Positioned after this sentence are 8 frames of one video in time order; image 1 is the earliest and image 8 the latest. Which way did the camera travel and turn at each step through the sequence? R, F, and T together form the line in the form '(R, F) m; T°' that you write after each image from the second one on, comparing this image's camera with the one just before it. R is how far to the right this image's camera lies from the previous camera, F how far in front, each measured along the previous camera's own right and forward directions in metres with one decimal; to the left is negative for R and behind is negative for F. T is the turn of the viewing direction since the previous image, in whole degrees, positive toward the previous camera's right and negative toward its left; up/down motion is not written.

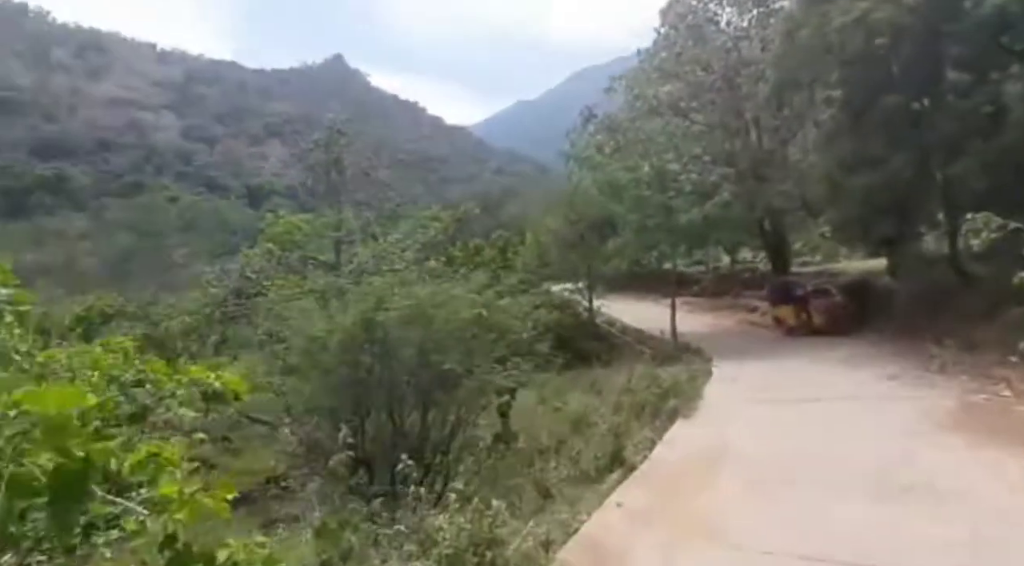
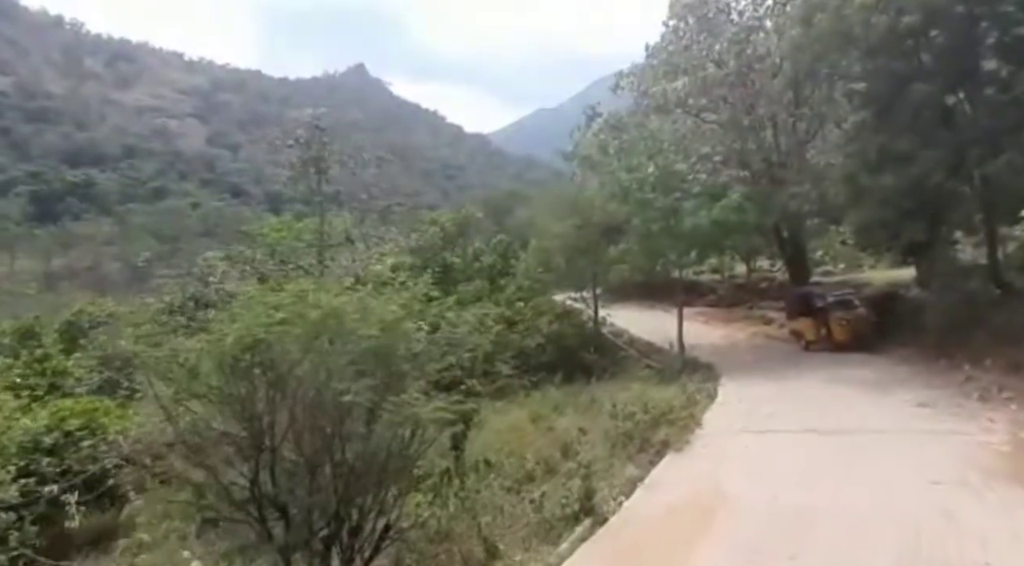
(+0.6, +1.1) m; -2°
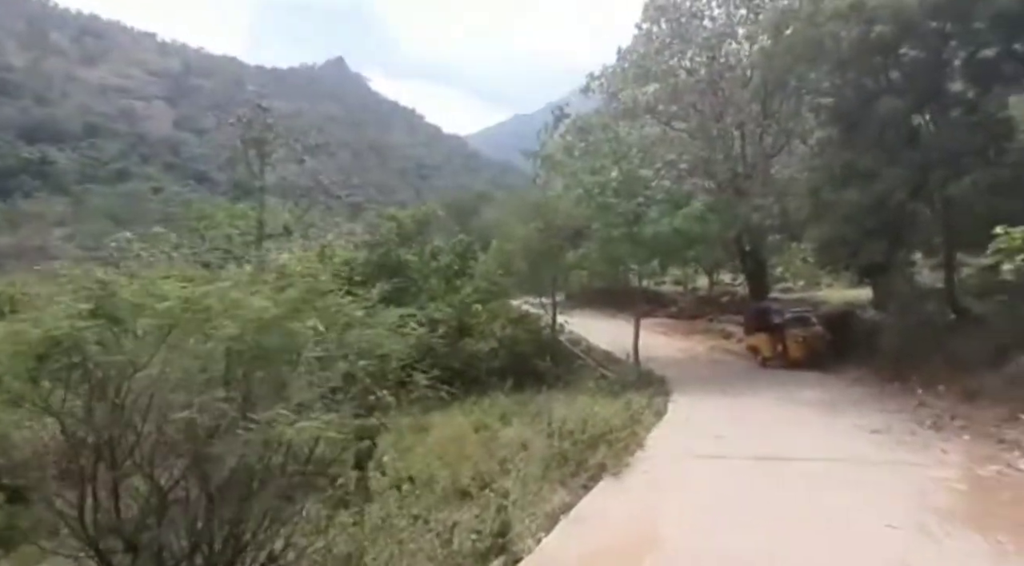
(+0.3, +0.6) m; +3°
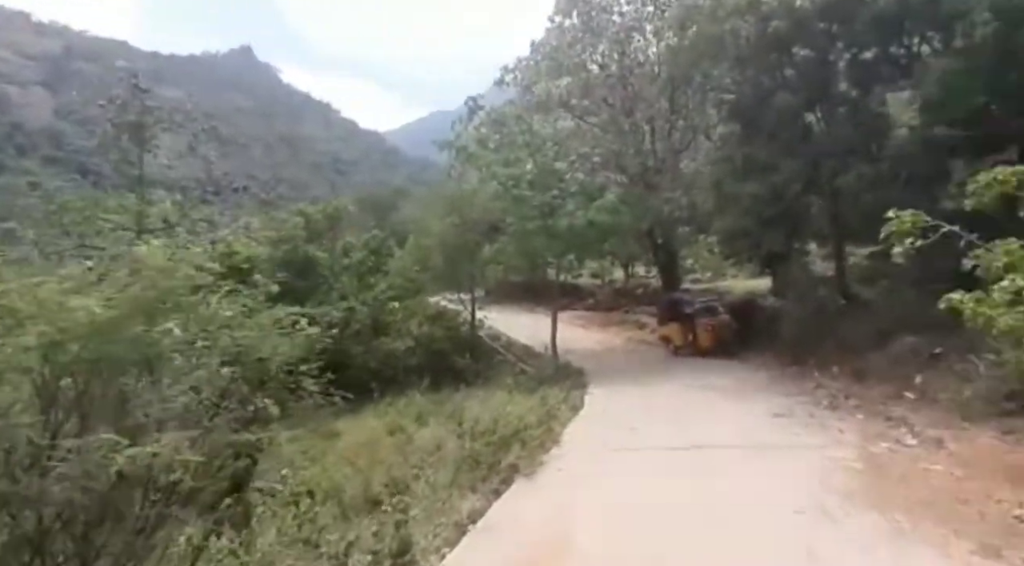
(+0.1, +0.2) m; +7°
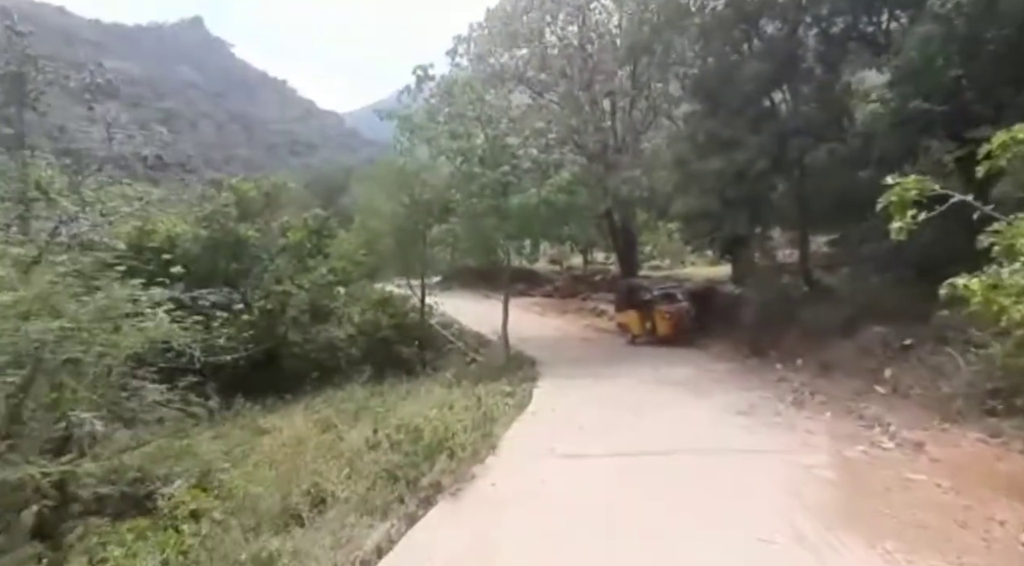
(+0.3, +0.9) m; +4°
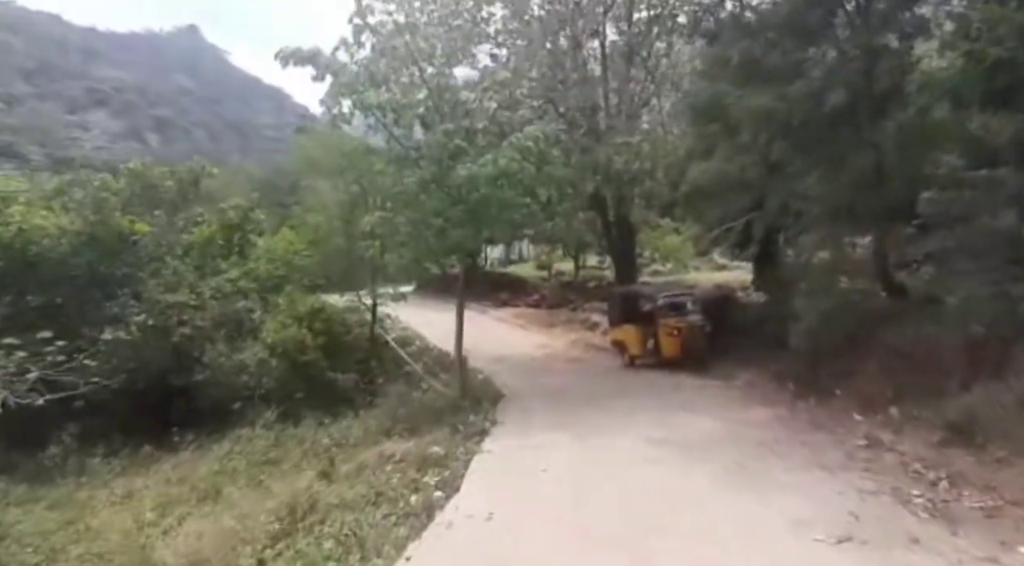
(+0.7, +3.4) m; 0°
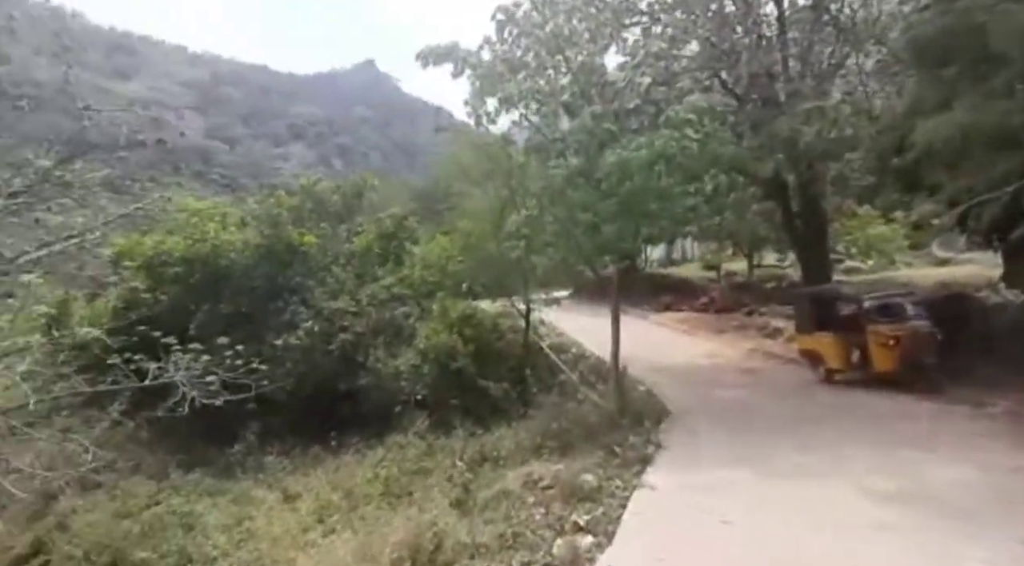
(0.0, +0.9) m; -14°
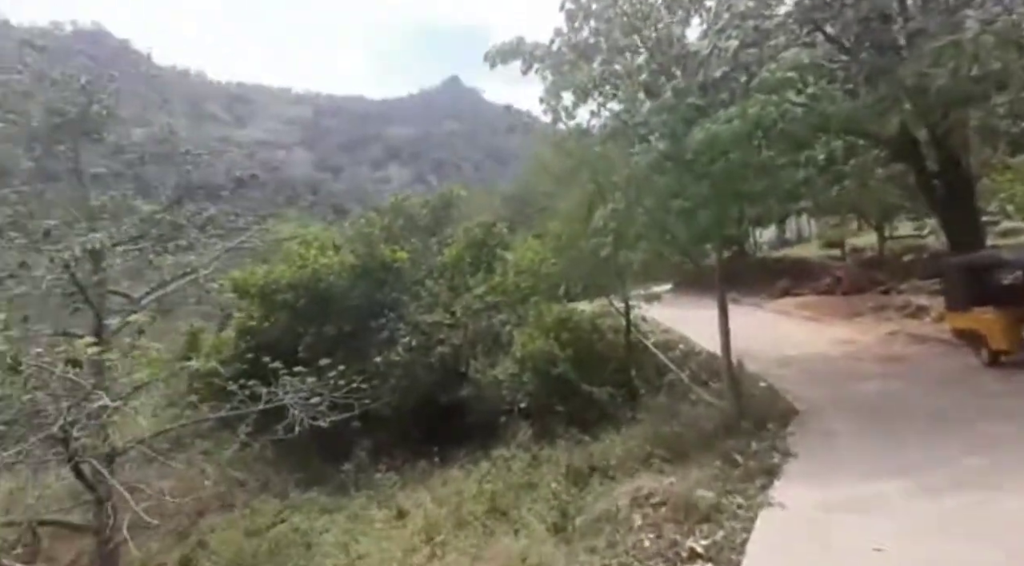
(+0.1, +0.5) m; -9°
